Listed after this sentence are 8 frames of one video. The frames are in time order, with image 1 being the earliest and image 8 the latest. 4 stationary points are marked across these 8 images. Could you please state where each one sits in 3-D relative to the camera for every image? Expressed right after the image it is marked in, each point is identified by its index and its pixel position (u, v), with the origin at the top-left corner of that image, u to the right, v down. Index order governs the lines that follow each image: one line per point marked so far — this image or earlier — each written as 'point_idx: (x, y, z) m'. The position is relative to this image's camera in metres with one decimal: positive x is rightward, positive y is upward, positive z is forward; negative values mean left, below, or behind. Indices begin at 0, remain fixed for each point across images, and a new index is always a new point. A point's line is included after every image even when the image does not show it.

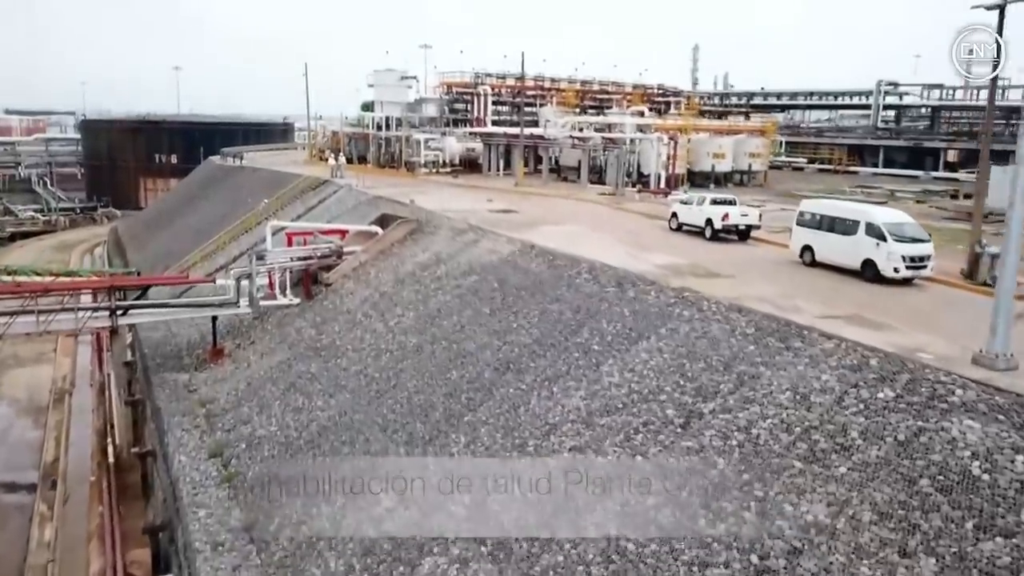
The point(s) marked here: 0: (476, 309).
0: (-0.5, -0.3, +15.5) m
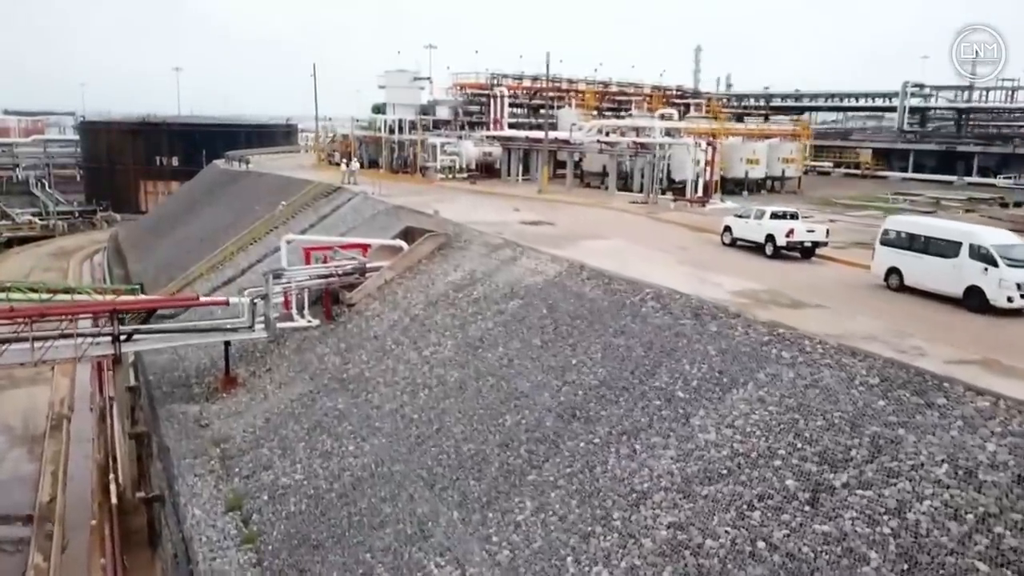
0: (+0.2, -0.7, +13.8) m
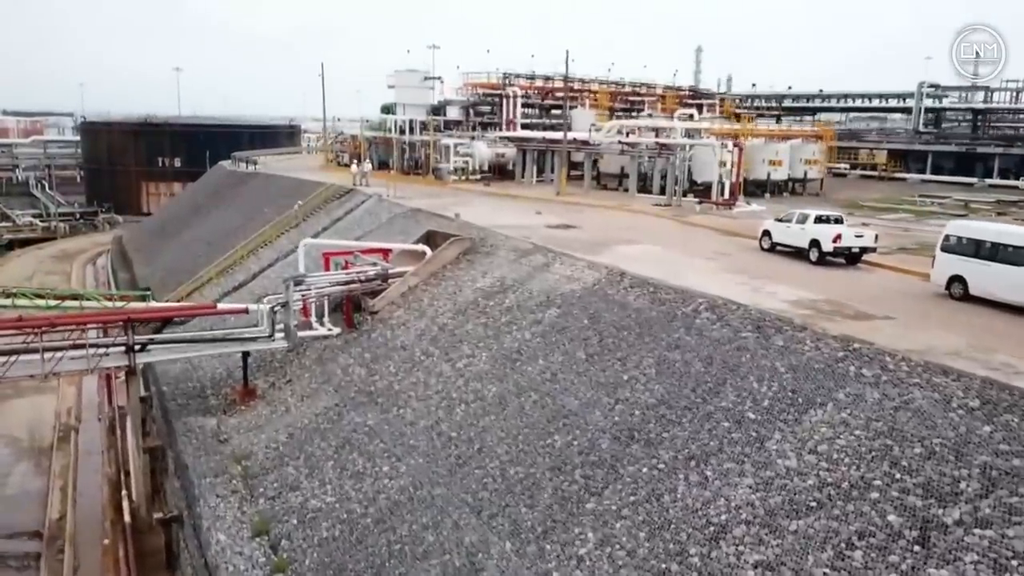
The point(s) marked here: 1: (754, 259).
0: (+0.7, -0.8, +13.0) m
1: (+3.8, +0.5, +17.0) m
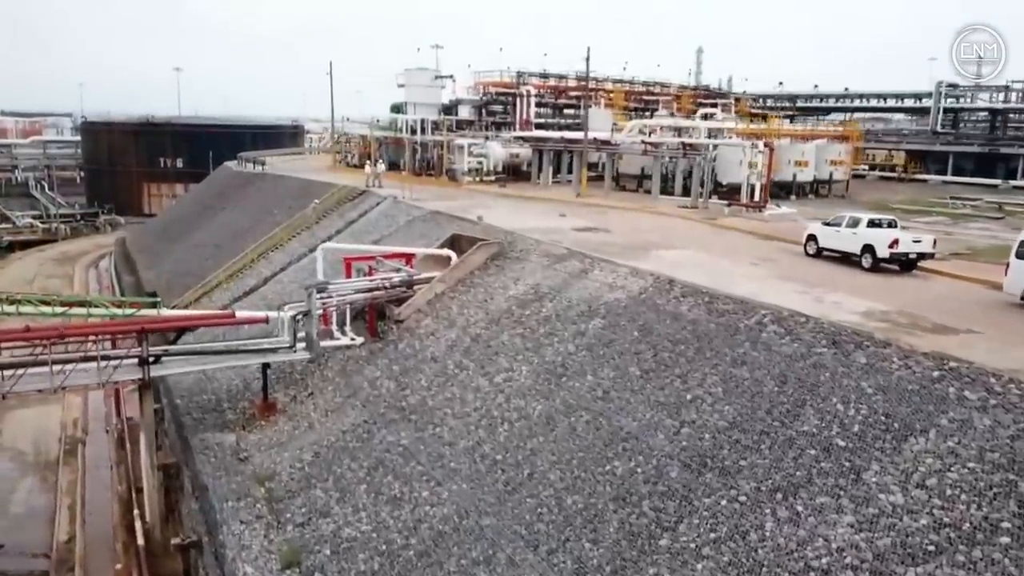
0: (+1.2, -0.9, +12.1) m
1: (+4.4, +0.4, +16.1) m
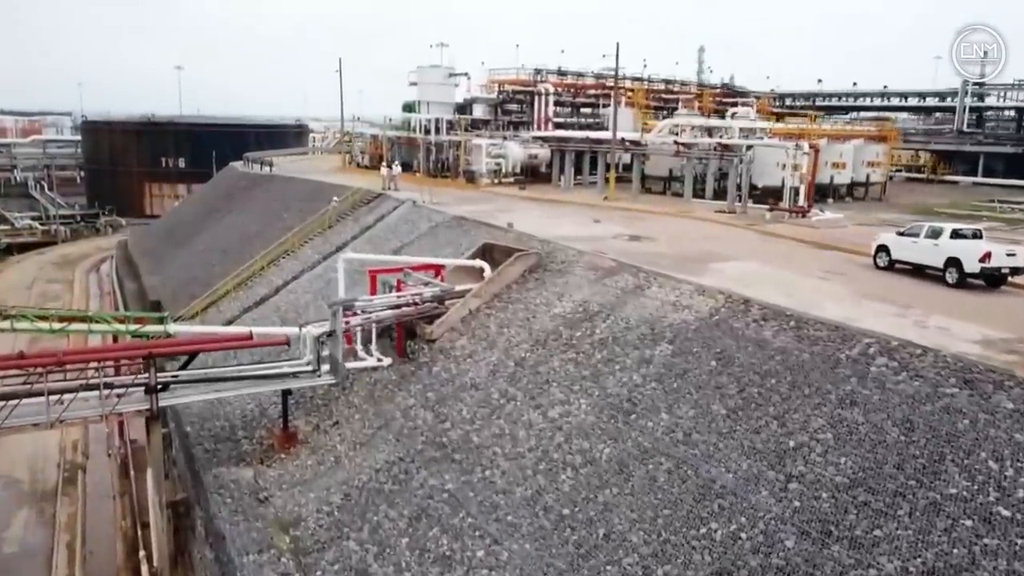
0: (+1.8, -1.1, +10.6) m
1: (+5.0, +0.1, +14.6) m
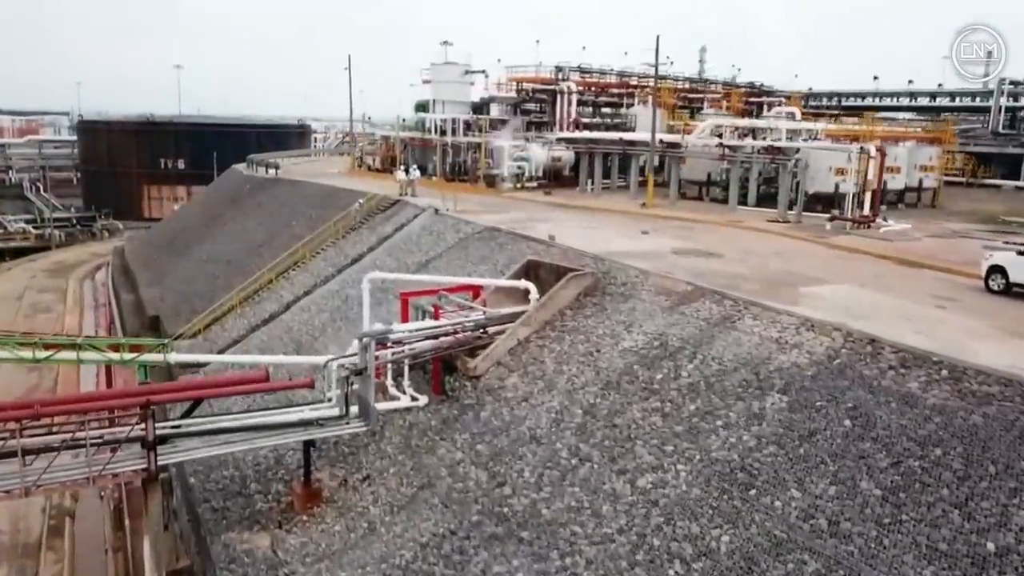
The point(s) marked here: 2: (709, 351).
0: (+2.5, -1.5, +8.4) m
1: (+5.7, -0.2, +12.4) m
2: (+2.1, -0.7, +11.3) m
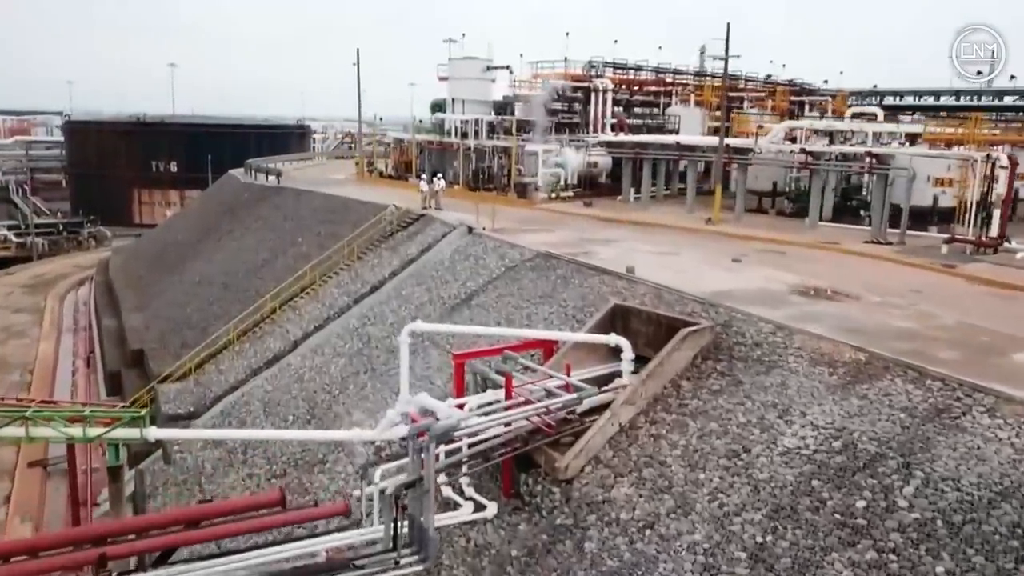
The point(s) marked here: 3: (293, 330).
0: (+3.5, -2.1, +4.8) m
1: (+6.6, -0.8, +8.8) m
2: (+3.0, -1.3, +7.7) m
3: (-3.9, -0.8, +19.2) m
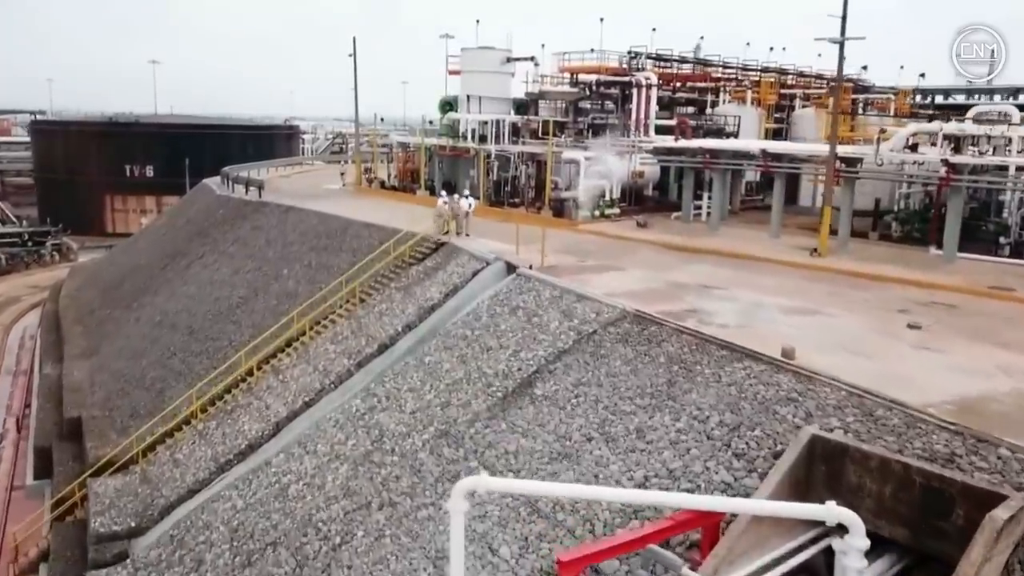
0: (+4.4, -2.9, -0.2) m
1: (+7.5, -1.6, +3.9) m
2: (+3.9, -2.1, +2.8) m
3: (-3.1, -1.6, +14.2) m
